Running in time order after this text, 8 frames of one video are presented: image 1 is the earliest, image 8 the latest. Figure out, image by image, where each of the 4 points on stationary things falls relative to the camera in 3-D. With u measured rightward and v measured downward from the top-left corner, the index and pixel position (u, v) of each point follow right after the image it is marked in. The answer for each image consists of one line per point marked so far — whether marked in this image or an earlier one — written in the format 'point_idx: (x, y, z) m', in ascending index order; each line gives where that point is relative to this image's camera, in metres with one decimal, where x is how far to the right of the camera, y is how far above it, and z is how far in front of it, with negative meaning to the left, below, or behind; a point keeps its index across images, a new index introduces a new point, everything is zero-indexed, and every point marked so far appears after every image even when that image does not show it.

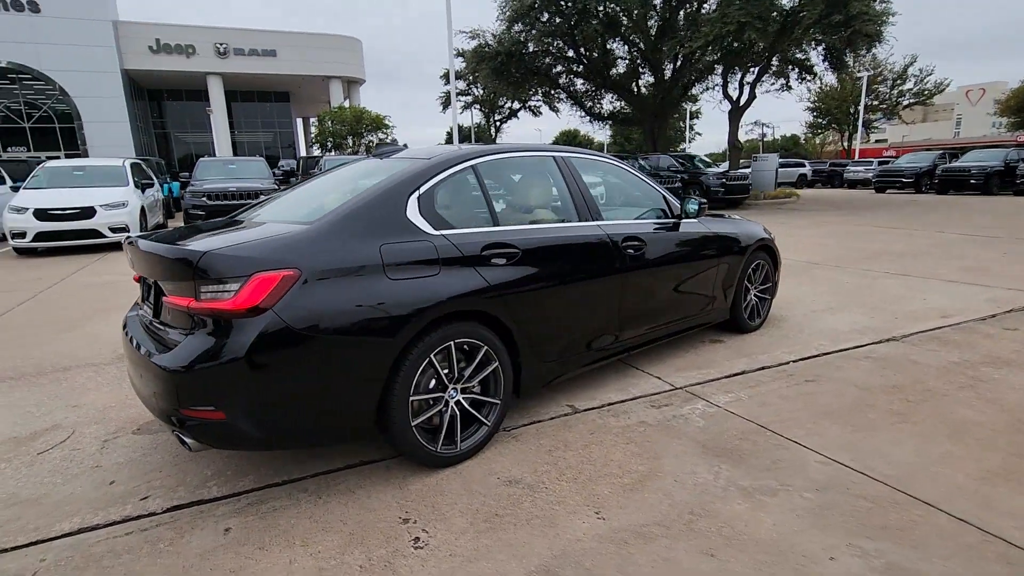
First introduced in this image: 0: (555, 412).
0: (+0.3, -0.8, +3.4) m
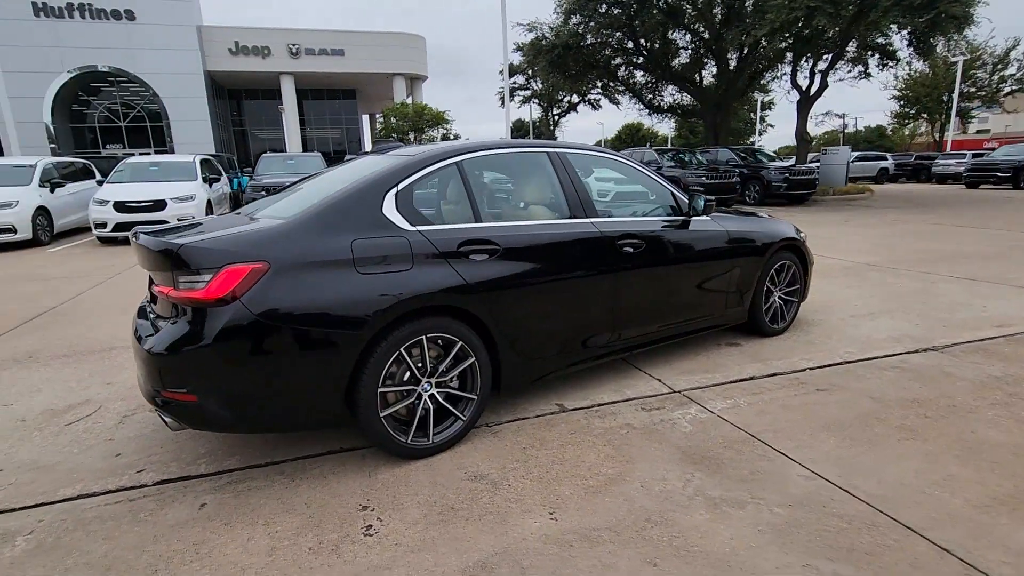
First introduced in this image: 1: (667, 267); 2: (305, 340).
0: (+0.2, -0.8, +3.4) m
1: (+1.1, +0.1, +3.9) m
2: (-1.0, -0.2, +2.4) m
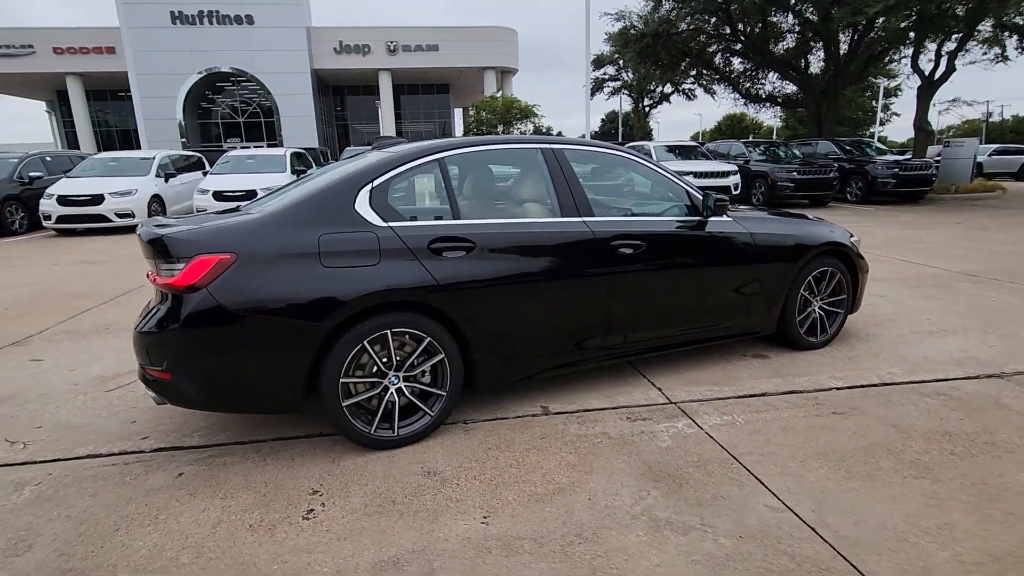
0: (+0.1, -0.8, +3.3) m
1: (+1.1, +0.1, +3.7) m
2: (-1.2, -0.2, +2.6) m
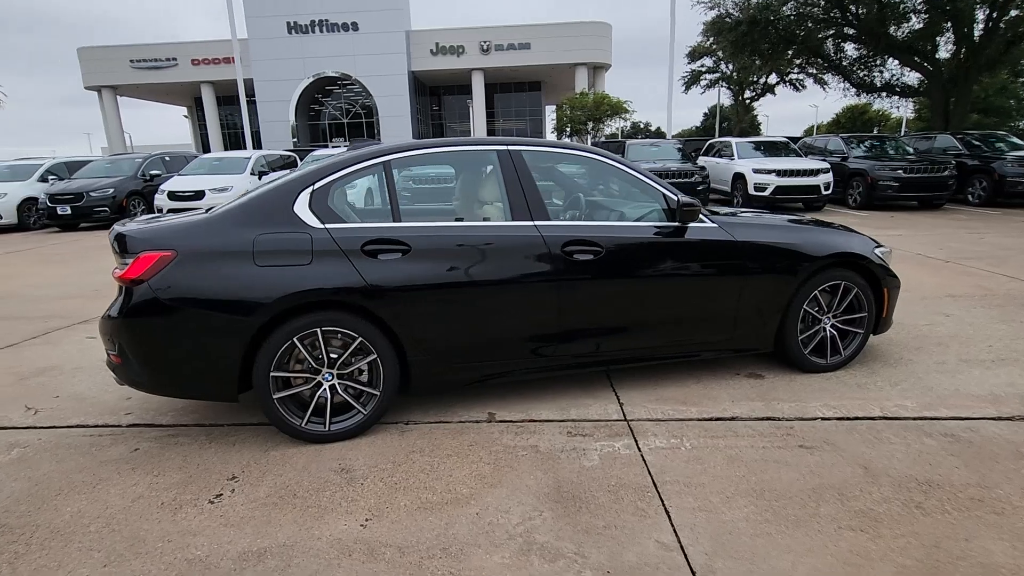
0: (-0.3, -0.8, +3.3) m
1: (+0.8, +0.1, +3.4) m
2: (-1.6, -0.2, +2.8) m
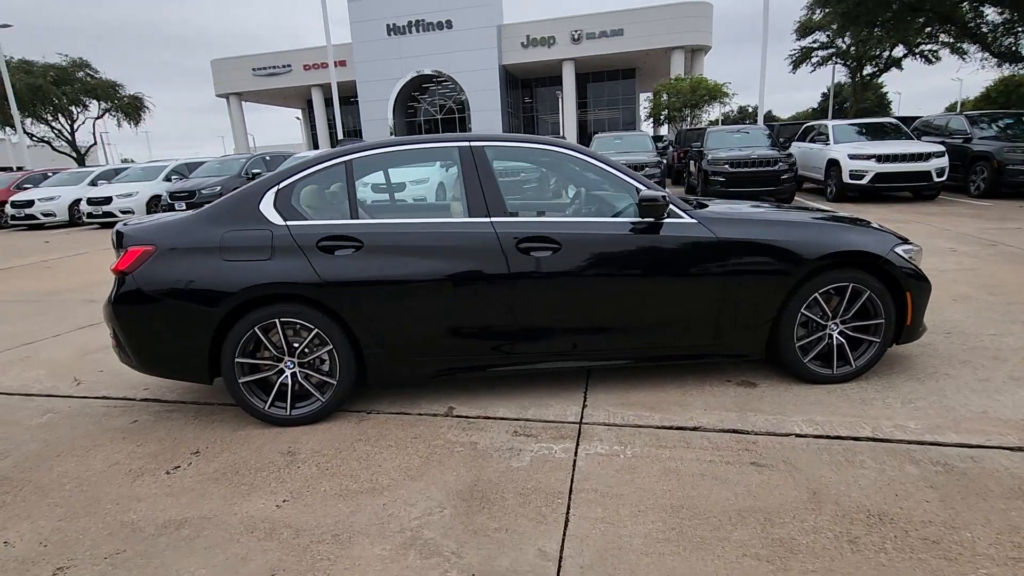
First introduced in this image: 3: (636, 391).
0: (-0.5, -0.8, +3.4) m
1: (+0.6, +0.1, +3.3) m
2: (-1.9, -0.1, +3.1) m
3: (+0.8, -0.7, +3.5) m
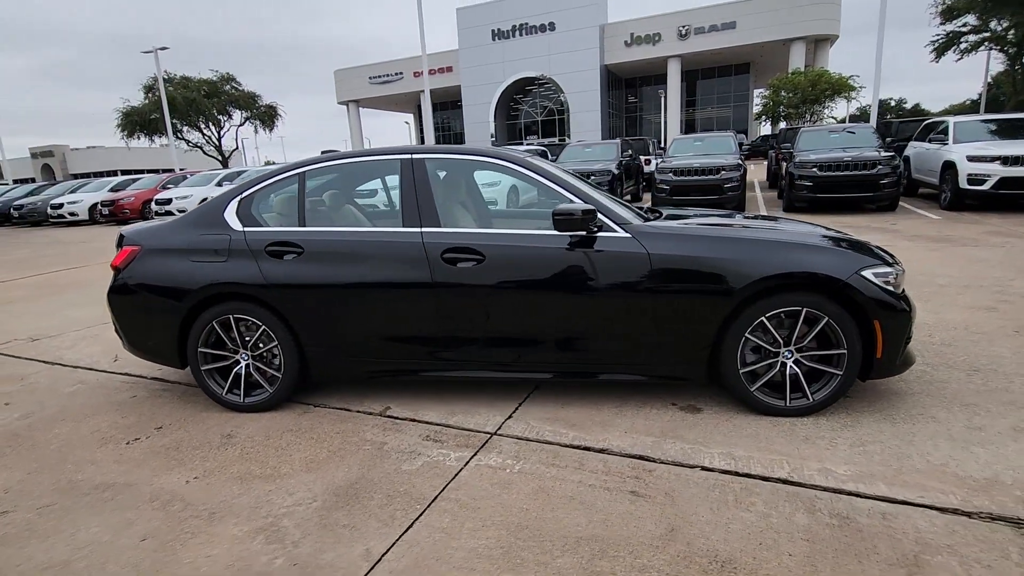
0: (-1.0, -0.8, +3.6) m
1: (+0.1, 0.0, +3.3) m
2: (-2.4, -0.1, +3.6) m
3: (+0.4, -0.8, +3.5) m
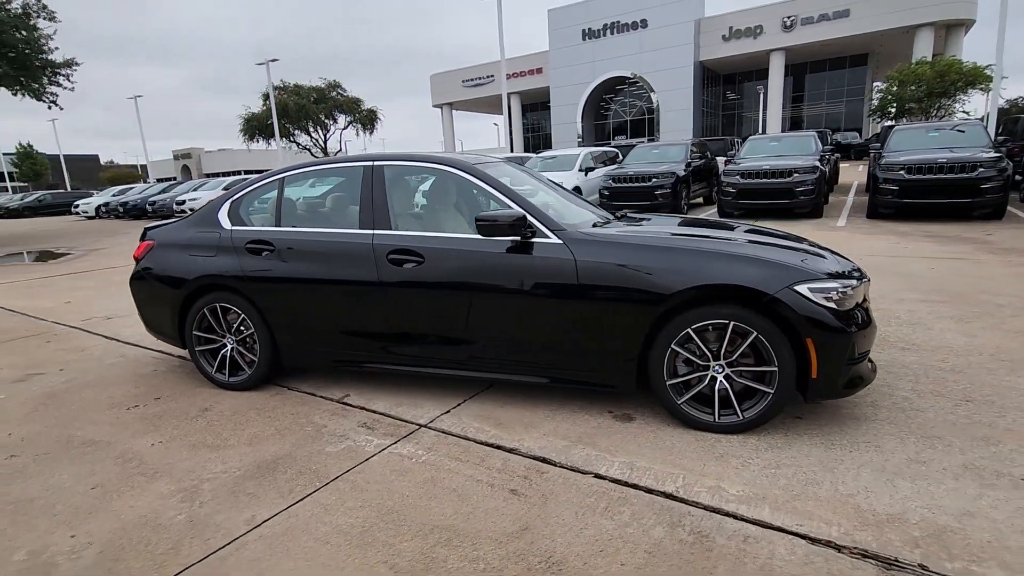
0: (-1.3, -0.8, +3.9) m
1: (-0.3, 0.0, +3.5) m
2: (-2.7, 0.0, +4.1) m
3: (0.0, -0.8, +3.6) m
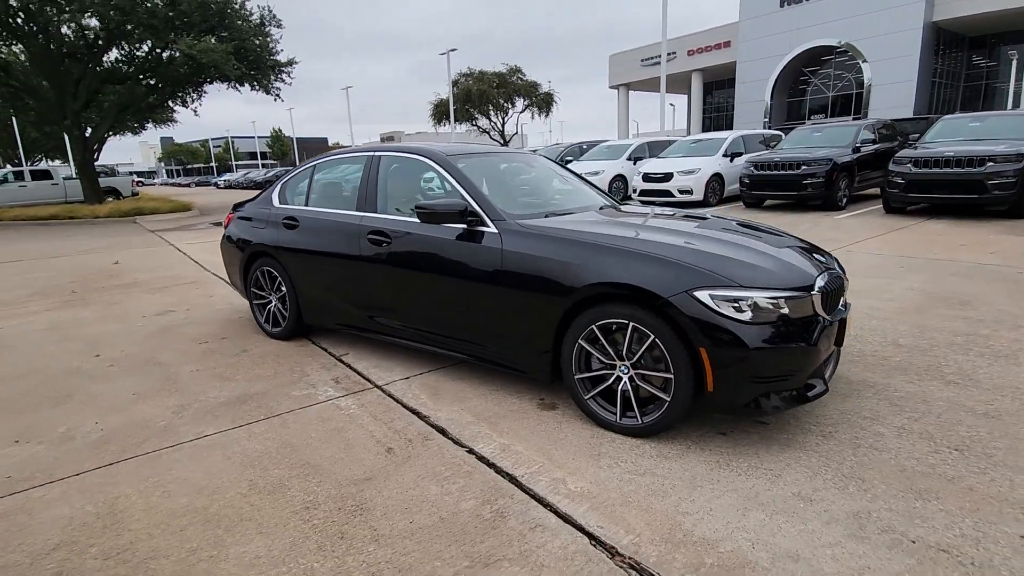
0: (-1.5, -0.5, +4.6) m
1: (-0.6, +0.1, +3.8) m
2: (-2.7, +0.3, +5.2) m
3: (-0.4, -0.7, +3.9) m
